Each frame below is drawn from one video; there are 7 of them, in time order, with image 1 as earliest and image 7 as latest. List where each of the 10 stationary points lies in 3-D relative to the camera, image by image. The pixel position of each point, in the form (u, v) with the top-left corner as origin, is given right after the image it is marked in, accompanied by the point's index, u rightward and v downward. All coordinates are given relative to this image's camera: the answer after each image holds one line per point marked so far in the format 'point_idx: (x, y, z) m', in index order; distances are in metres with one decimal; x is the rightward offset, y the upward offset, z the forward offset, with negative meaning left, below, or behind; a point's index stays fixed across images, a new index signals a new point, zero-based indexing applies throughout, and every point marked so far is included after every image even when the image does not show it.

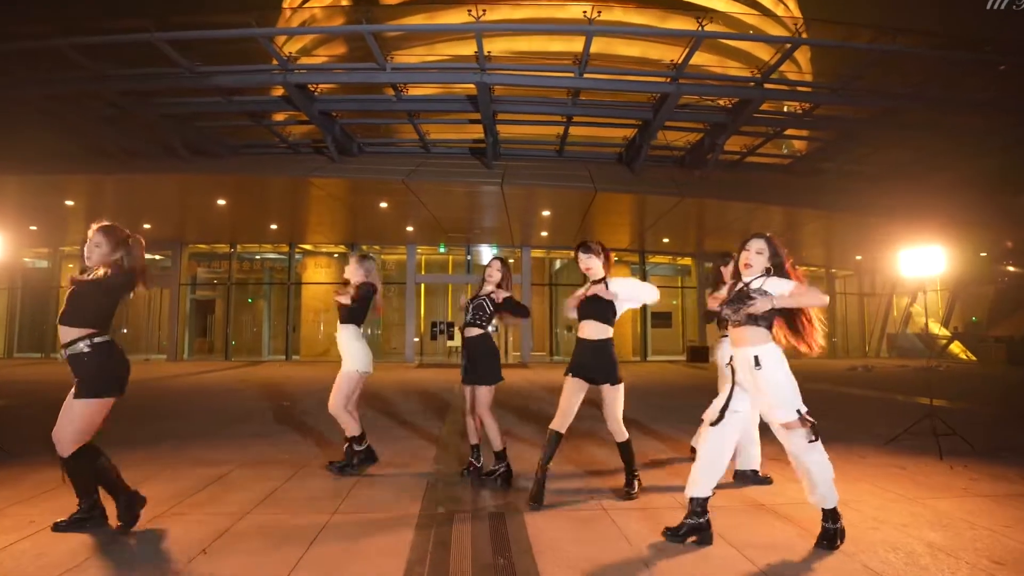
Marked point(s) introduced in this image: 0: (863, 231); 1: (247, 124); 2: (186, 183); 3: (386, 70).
0: (+9.7, +1.6, +14.9) m
1: (-5.1, +3.1, +10.1) m
2: (-7.2, +2.3, +12.2) m
3: (-2.1, +3.5, +8.3) m
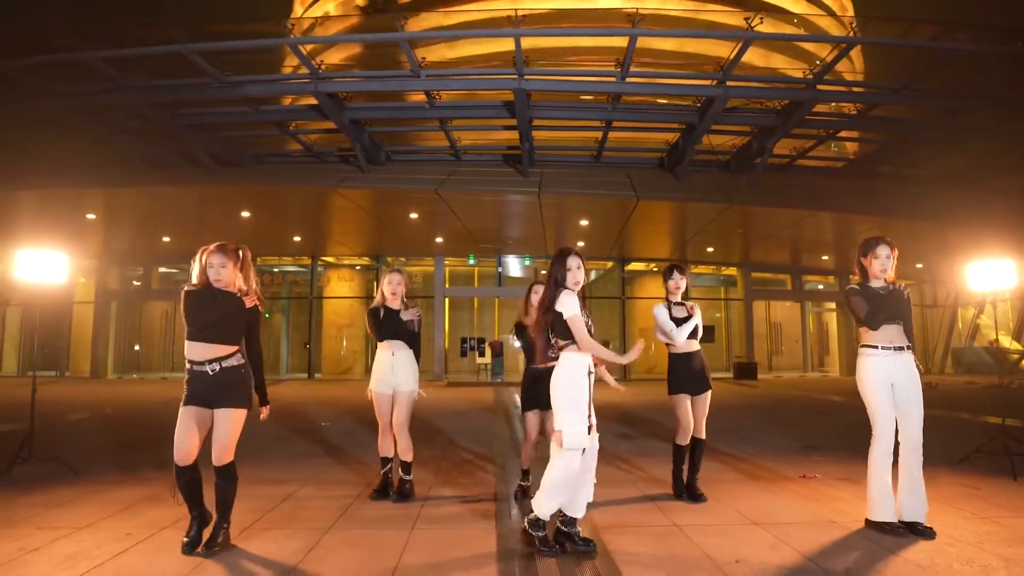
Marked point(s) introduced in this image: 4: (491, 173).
0: (+10.5, +1.3, +14.0) m
1: (-4.4, +2.9, +9.7) m
2: (-6.5, +2.0, +11.8) m
3: (-1.5, +3.4, +7.8) m
4: (-0.5, +2.3, +11.3) m
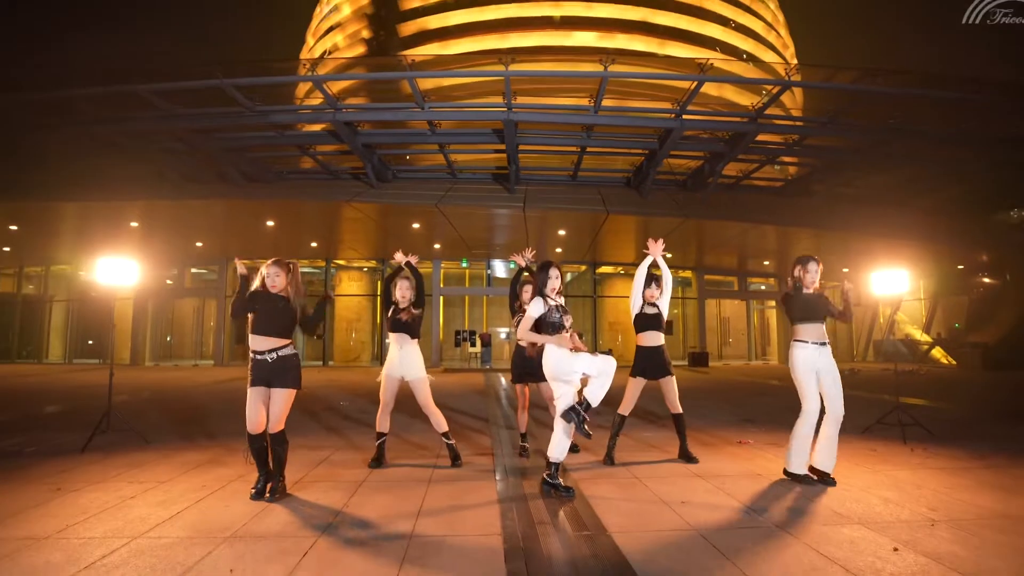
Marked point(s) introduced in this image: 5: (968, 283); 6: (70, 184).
0: (+10.1, +1.3, +16.2) m
1: (-4.6, +2.9, +11.3) m
2: (-6.8, +2.0, +13.4) m
3: (-1.7, +3.3, +9.6) m
4: (-0.7, +2.3, +13.1) m
5: (+14.8, +0.2, +17.7) m
6: (-10.6, +2.5, +13.0) m
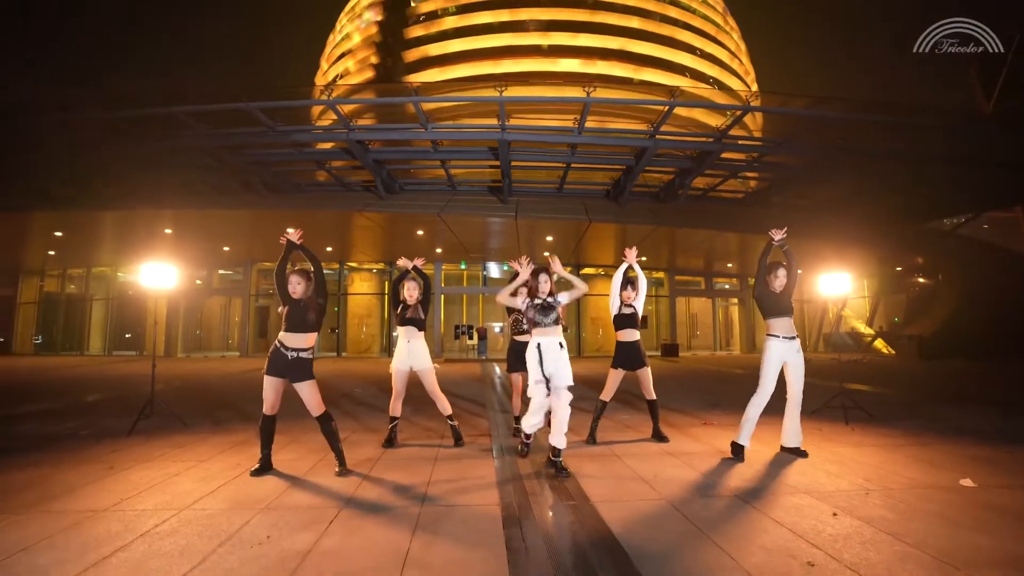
0: (+9.9, +1.3, +18.1) m
1: (-4.8, +2.9, +12.9) m
2: (-7.0, +2.0, +15.0) m
3: (-1.8, +3.3, +11.2) m
4: (-0.9, +2.3, +14.8) m
5: (+14.5, +0.3, +19.7) m
6: (-10.8, +2.5, +14.5) m
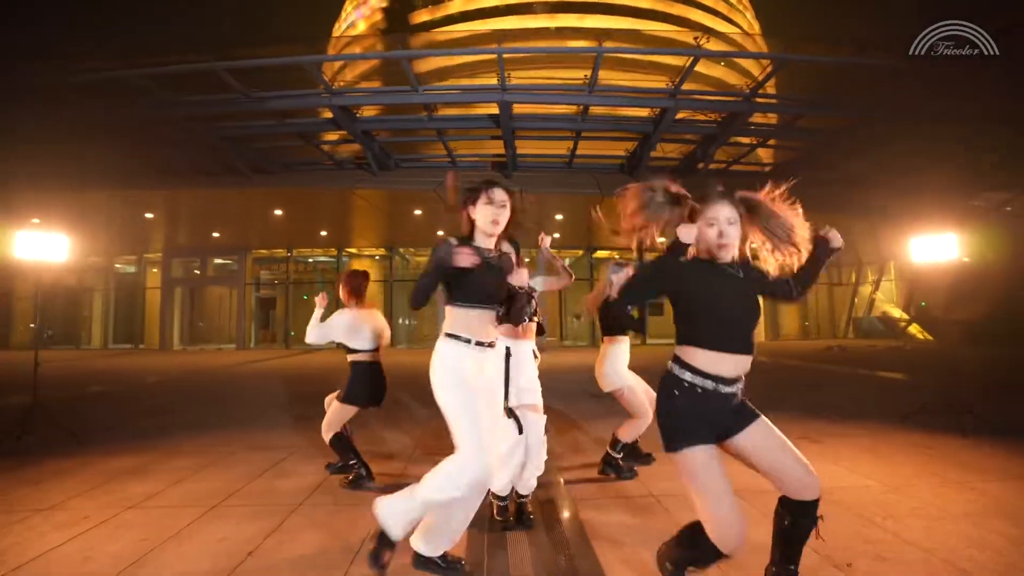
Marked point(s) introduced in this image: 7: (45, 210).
0: (+10.1, +1.9, +16.8) m
1: (-4.7, +3.2, +11.9) m
2: (-6.8, +2.3, +14.0) m
3: (-1.7, +3.6, +10.1) m
4: (-0.8, +2.7, +13.7) m
5: (+14.8, +0.9, +18.3) m
6: (-10.6, +2.8, +13.6) m
7: (-12.7, +2.1, +14.8) m
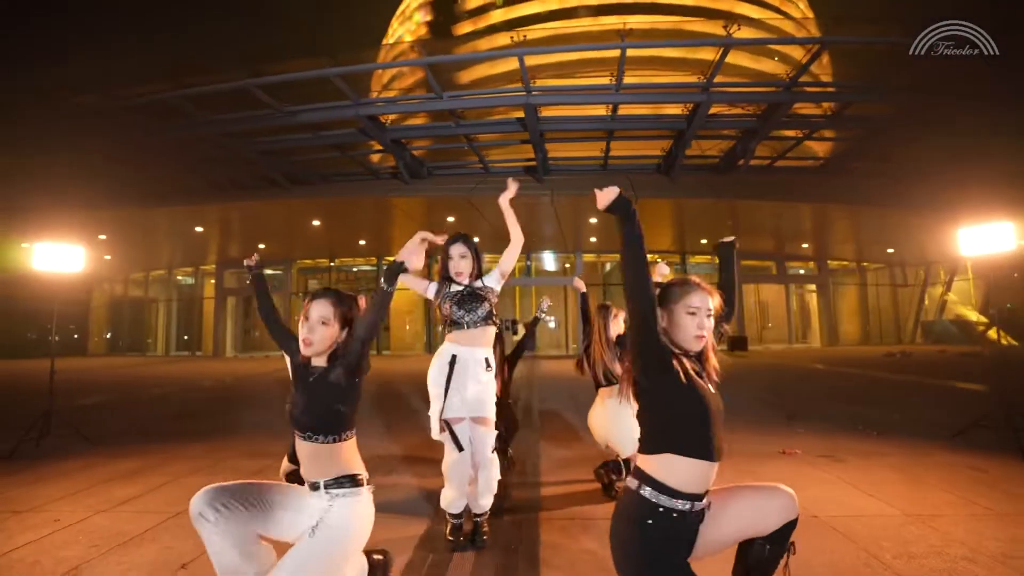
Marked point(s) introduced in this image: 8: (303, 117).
0: (+11.2, +1.9, +15.6) m
1: (-4.0, +3.0, +12.1) m
2: (-5.9, +2.1, +14.4) m
3: (-1.2, +3.4, +10.1) m
4: (+0.1, +2.6, +13.6) m
5: (+16.1, +0.9, +16.7) m
6: (-9.7, +2.5, +14.4) m
7: (-11.6, +1.8, +15.7) m
8: (-3.8, +3.2, +10.1) m
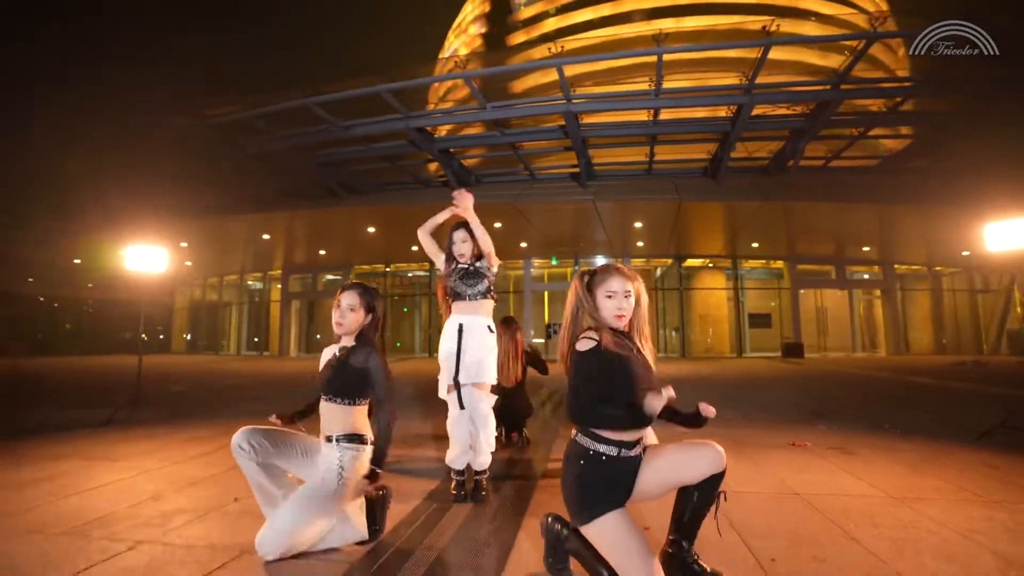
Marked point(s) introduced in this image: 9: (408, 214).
0: (+12.5, +1.7, +14.6) m
1: (-2.9, +2.9, +12.7) m
2: (-4.6, +2.0, +15.2) m
3: (-0.3, +3.4, +10.5) m
4: (+1.3, +2.5, +13.8) m
5: (+17.5, +0.7, +15.2) m
6: (-8.4, +2.4, +15.6) m
7: (-10.2, +1.7, +17.1) m
8: (-3.0, +3.1, +10.8) m
9: (-2.8, +2.0, +15.0) m
